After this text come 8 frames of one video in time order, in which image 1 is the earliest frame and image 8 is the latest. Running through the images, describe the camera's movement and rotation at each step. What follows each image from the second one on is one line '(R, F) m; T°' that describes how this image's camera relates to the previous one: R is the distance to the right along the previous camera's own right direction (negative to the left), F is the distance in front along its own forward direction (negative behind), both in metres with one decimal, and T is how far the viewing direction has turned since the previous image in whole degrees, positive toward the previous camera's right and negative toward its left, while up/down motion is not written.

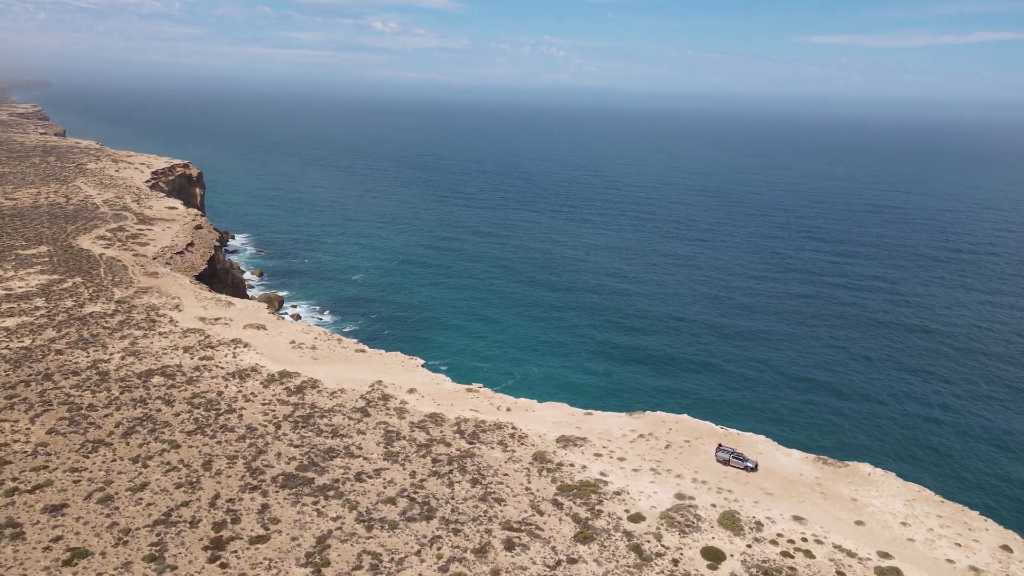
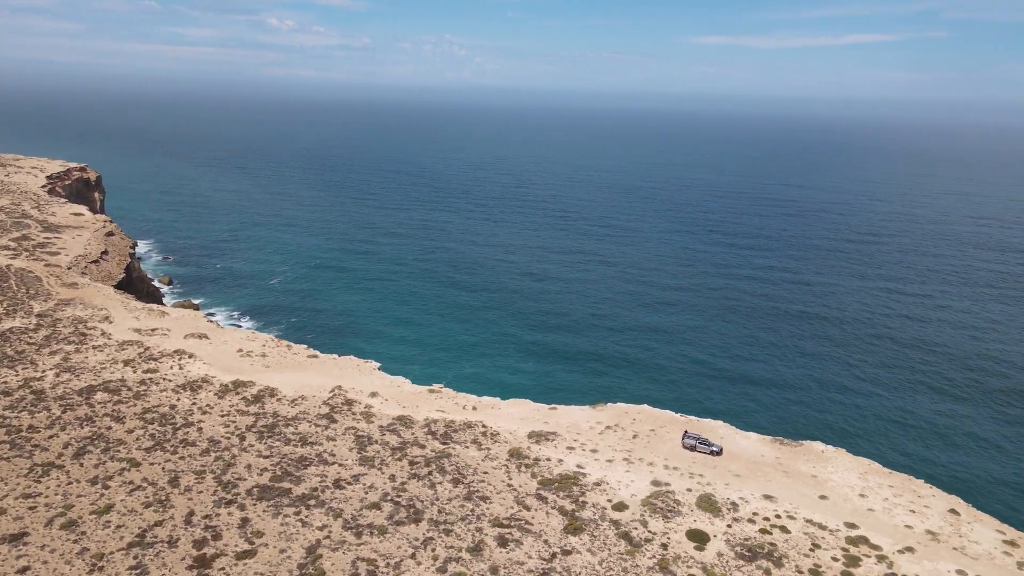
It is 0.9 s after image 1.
(-1.8, 0.0) m; +7°
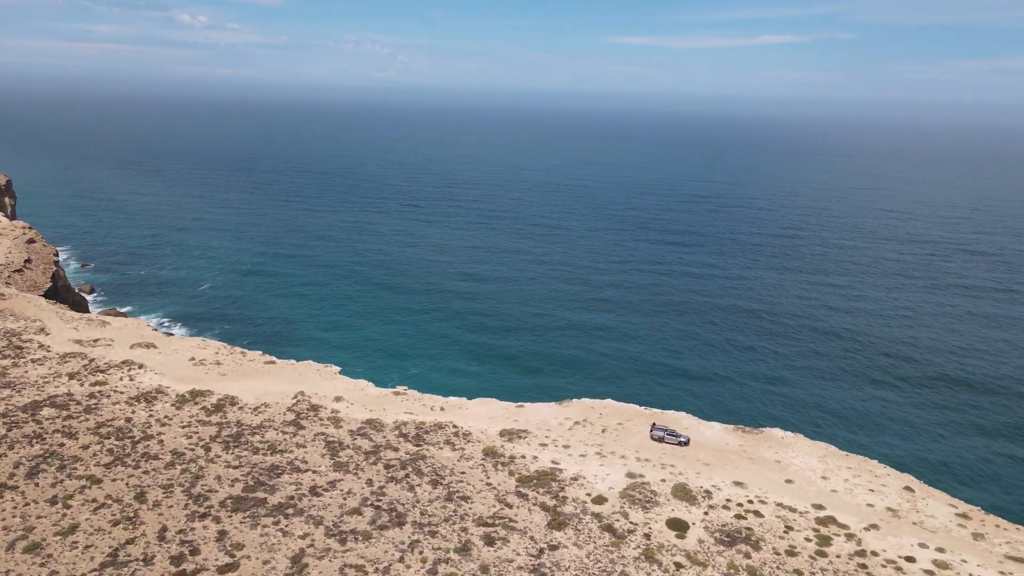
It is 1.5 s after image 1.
(-1.2, 0.0) m; +5°
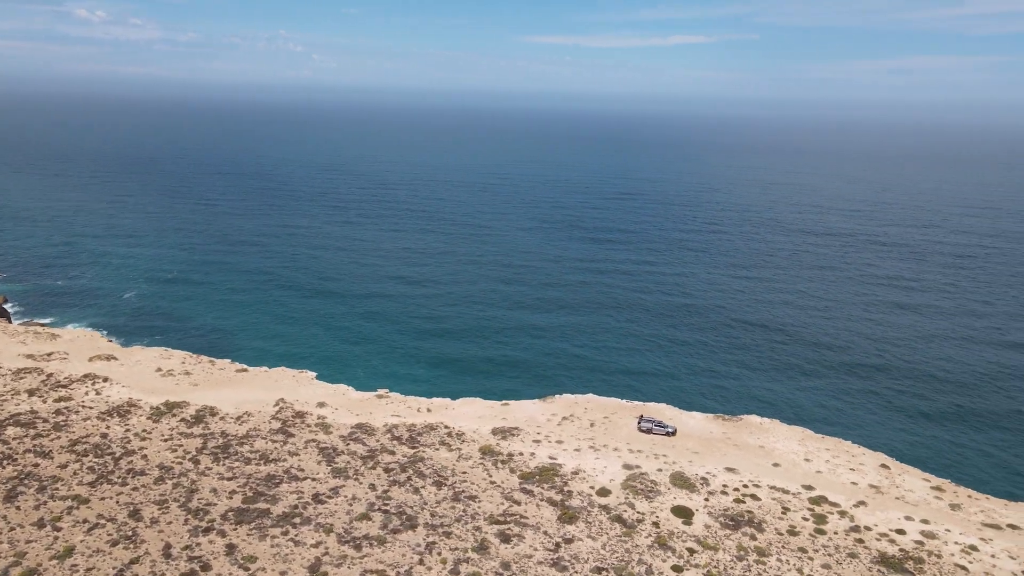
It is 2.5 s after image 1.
(-2.0, 0.0) m; +6°
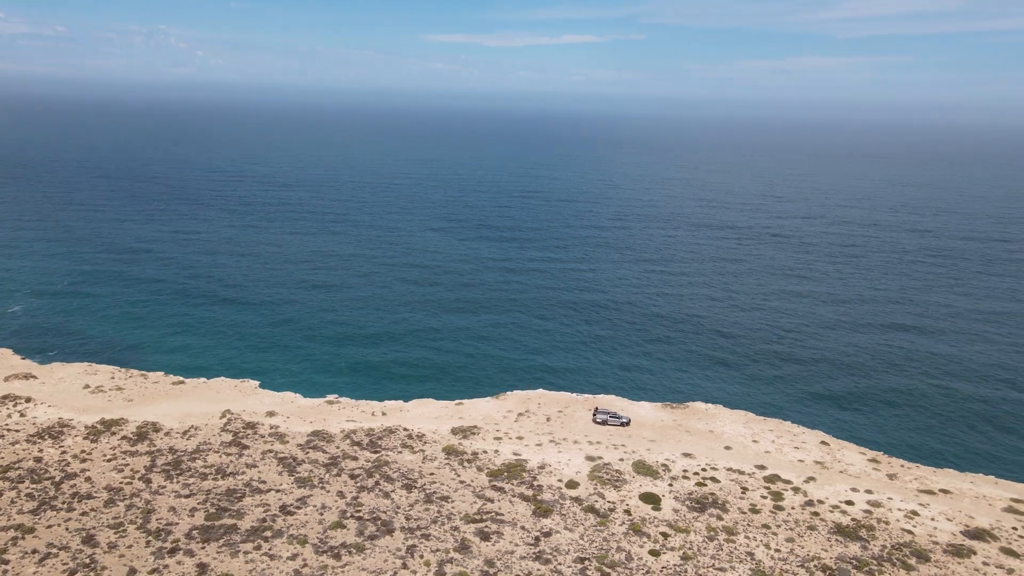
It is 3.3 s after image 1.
(-1.6, 0.0) m; +7°
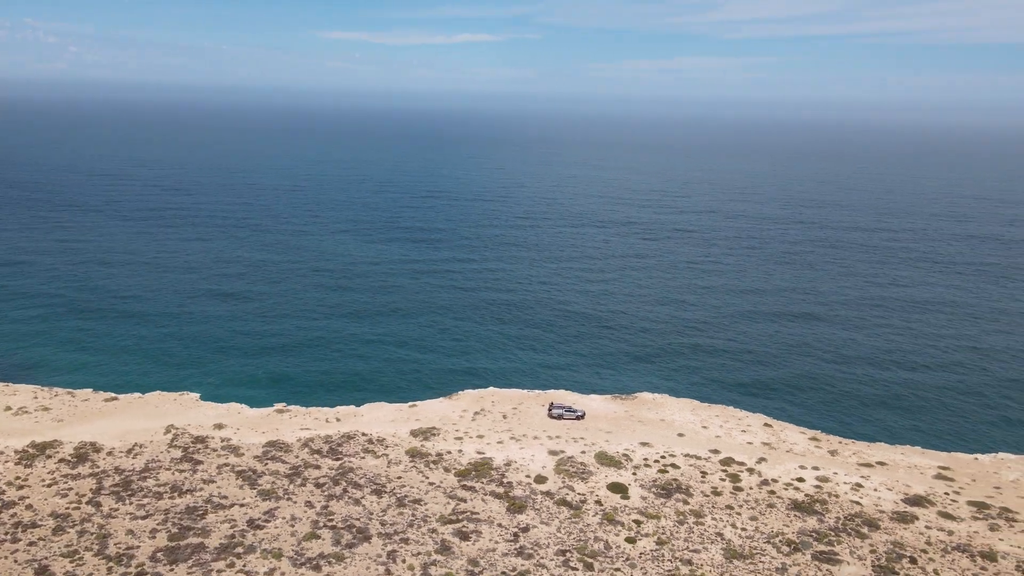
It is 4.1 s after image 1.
(-1.6, 0.0) m; +7°
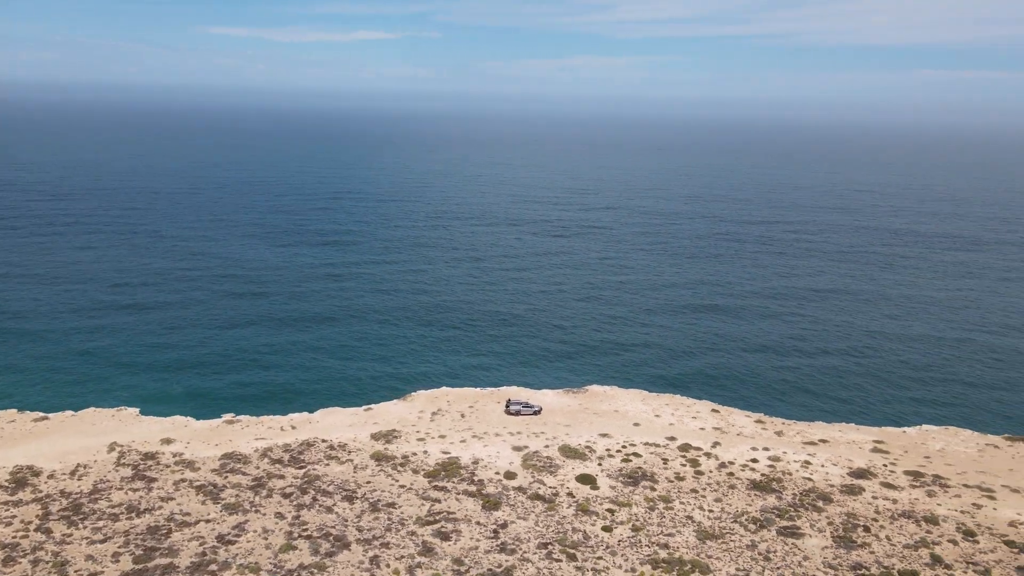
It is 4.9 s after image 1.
(-1.6, 0.0) m; +7°
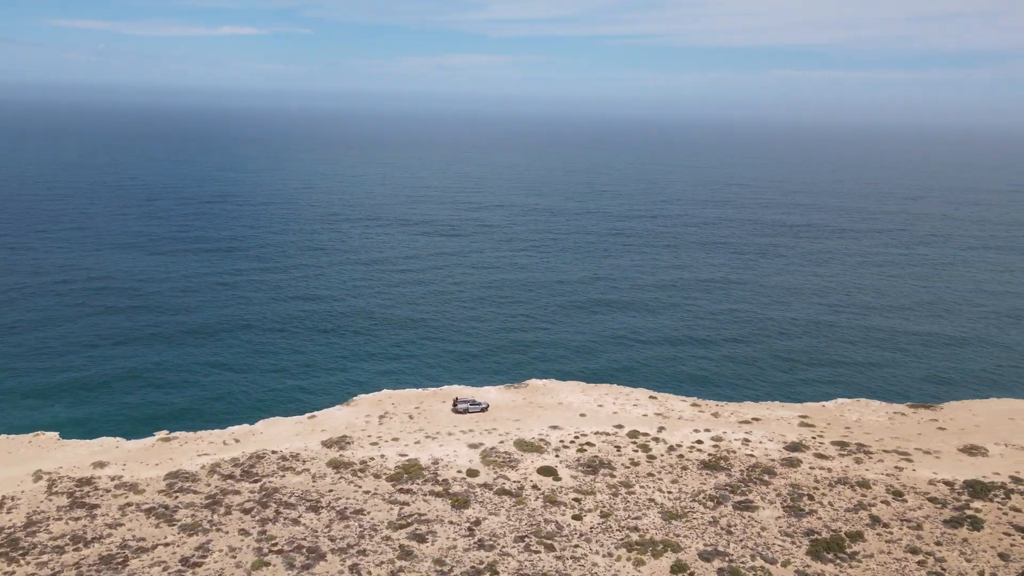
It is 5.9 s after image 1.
(-2.0, 0.0) m; +9°
